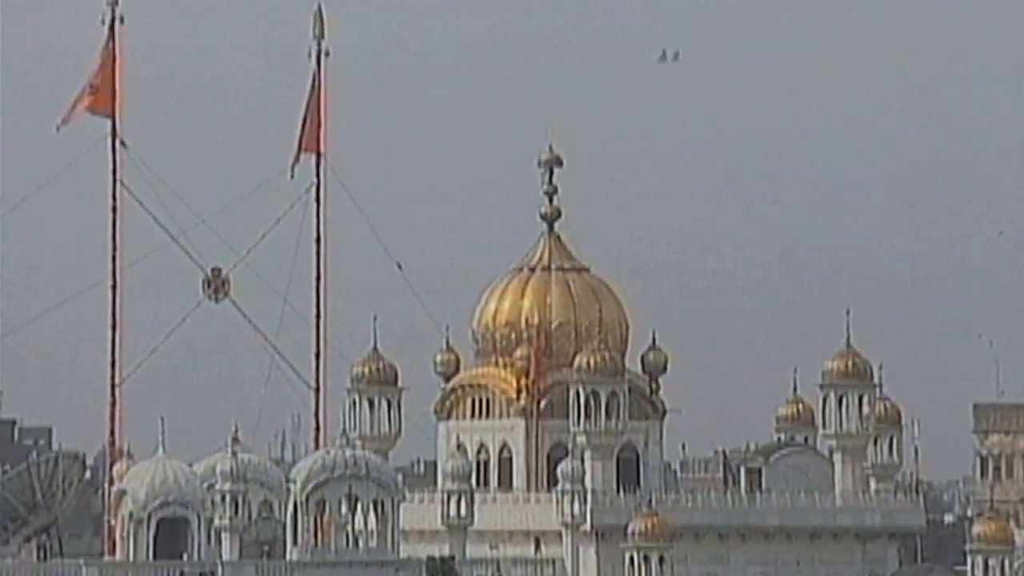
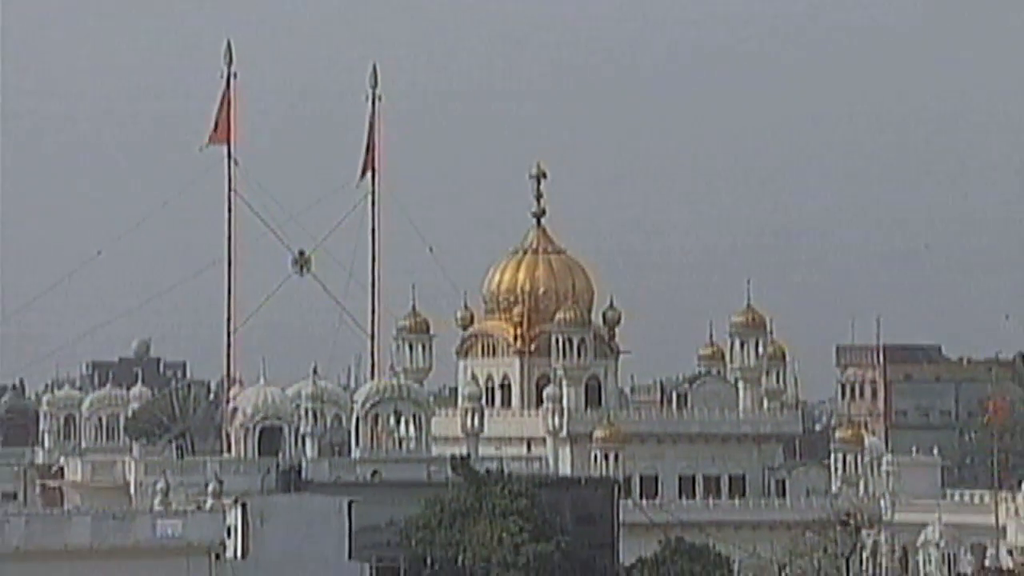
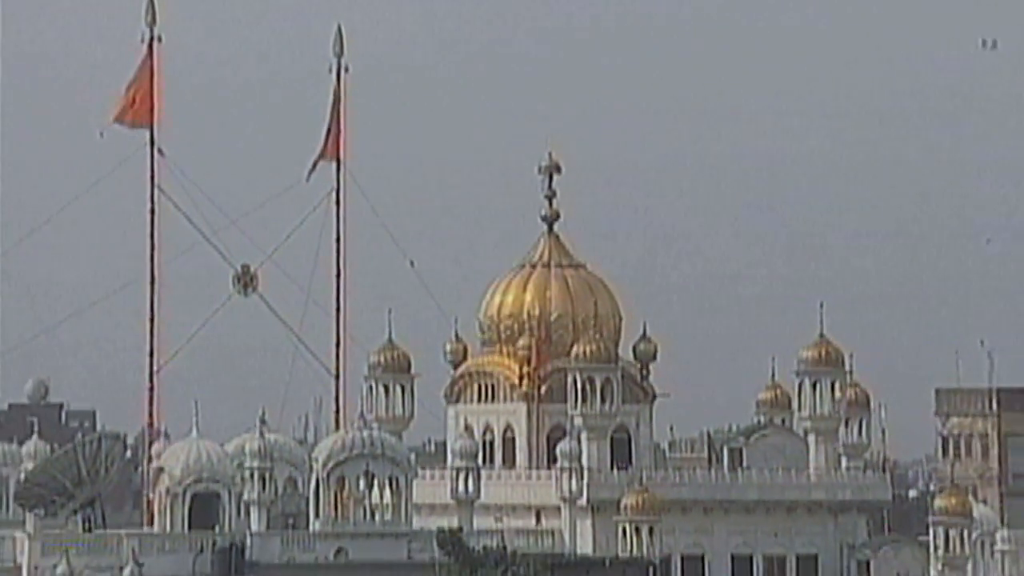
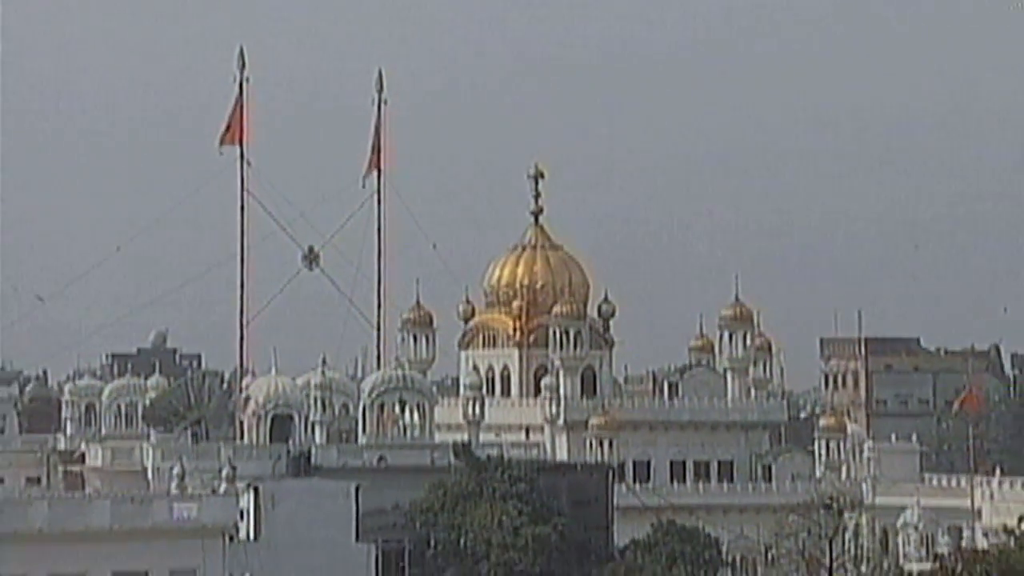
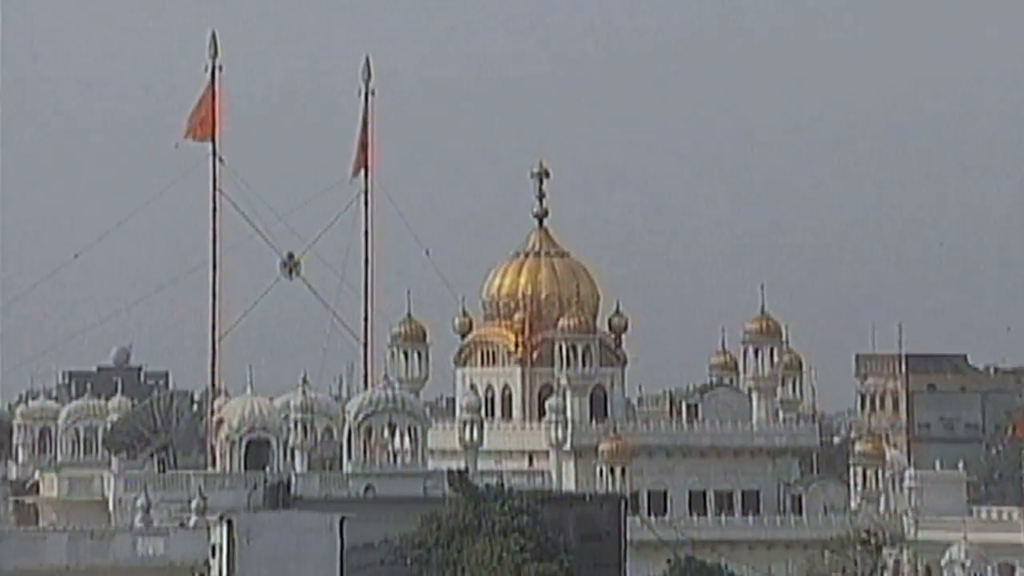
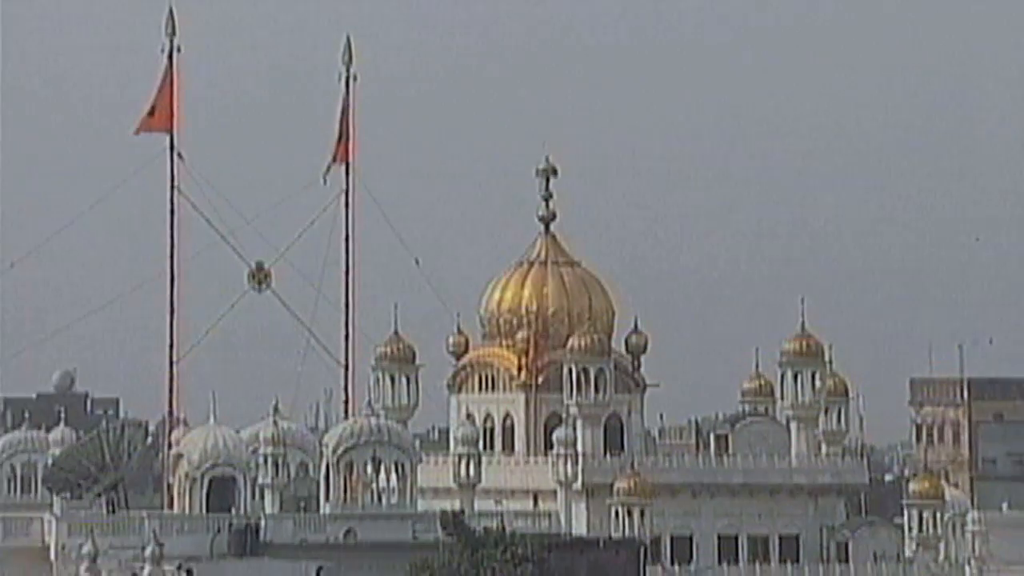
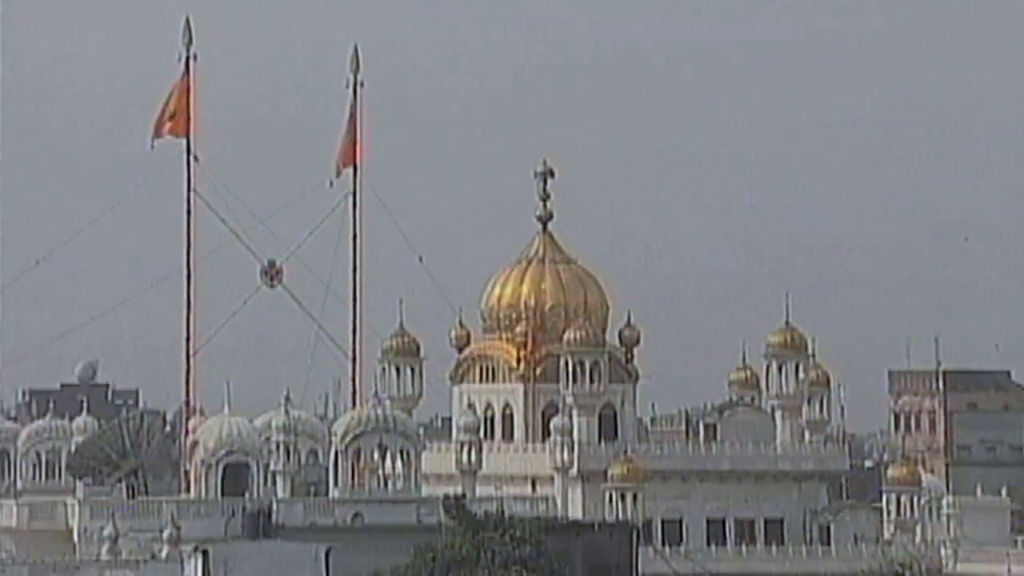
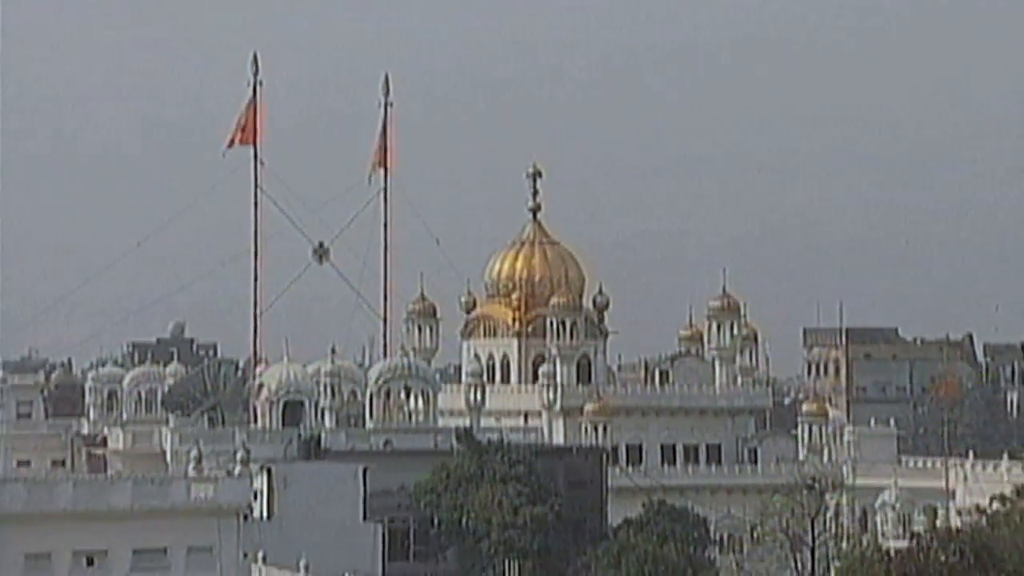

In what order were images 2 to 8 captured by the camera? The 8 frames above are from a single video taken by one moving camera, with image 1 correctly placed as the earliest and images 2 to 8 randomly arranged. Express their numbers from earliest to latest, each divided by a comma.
3, 6, 7, 5, 2, 4, 8
